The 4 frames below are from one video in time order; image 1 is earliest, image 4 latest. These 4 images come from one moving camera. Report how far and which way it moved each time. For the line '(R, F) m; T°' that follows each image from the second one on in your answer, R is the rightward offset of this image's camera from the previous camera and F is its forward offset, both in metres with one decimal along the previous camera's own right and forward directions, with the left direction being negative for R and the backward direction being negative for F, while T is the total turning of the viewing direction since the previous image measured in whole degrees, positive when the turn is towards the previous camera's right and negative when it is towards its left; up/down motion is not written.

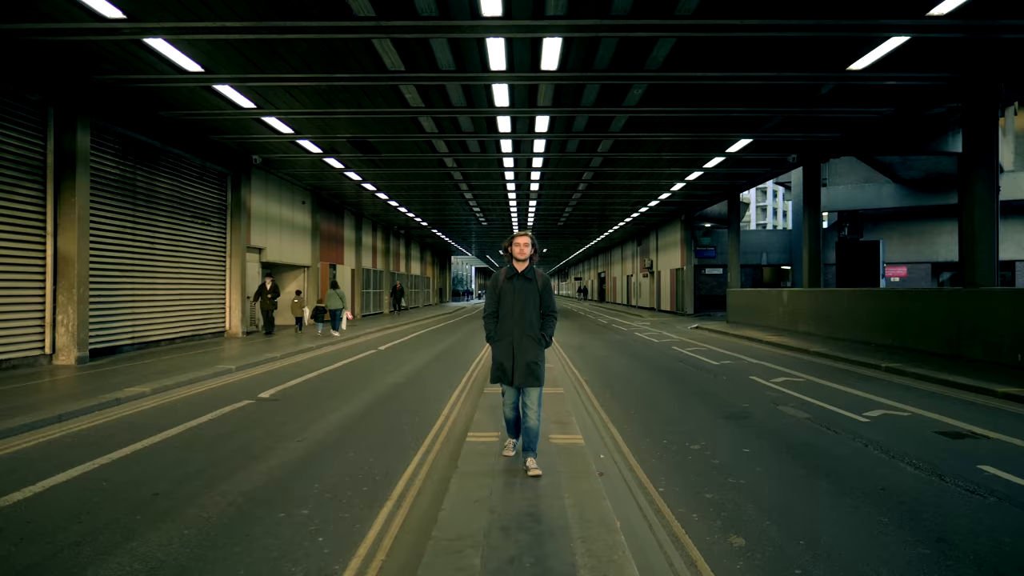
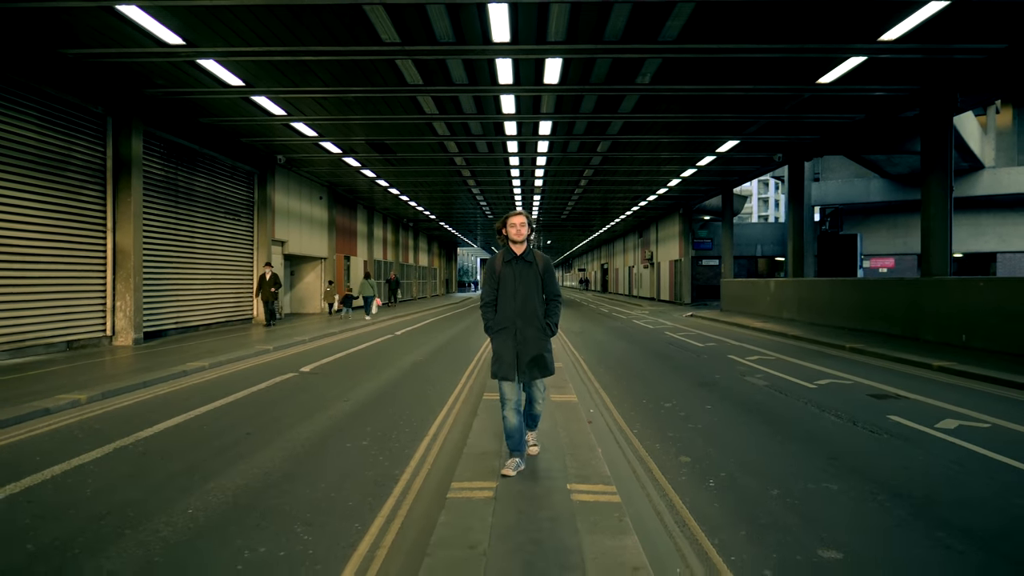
(0.0, -1.3) m; 0°
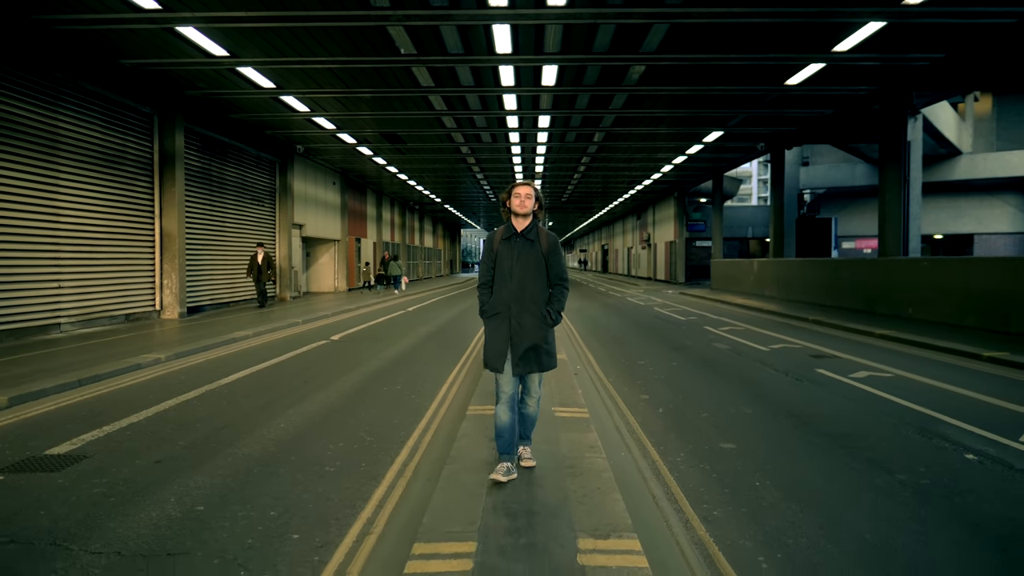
(0.0, -1.5) m; 0°
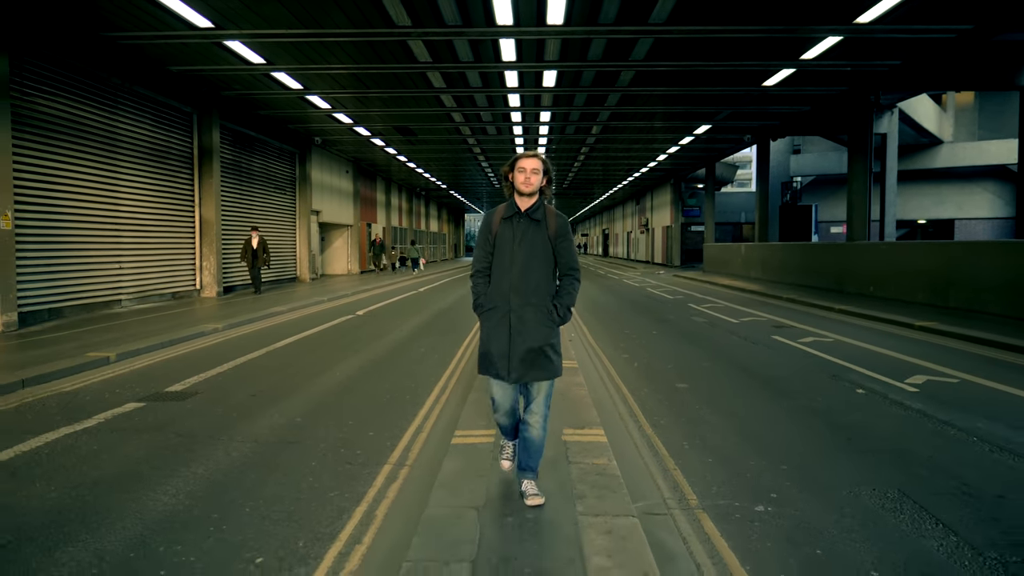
(0.0, -1.5) m; 0°
